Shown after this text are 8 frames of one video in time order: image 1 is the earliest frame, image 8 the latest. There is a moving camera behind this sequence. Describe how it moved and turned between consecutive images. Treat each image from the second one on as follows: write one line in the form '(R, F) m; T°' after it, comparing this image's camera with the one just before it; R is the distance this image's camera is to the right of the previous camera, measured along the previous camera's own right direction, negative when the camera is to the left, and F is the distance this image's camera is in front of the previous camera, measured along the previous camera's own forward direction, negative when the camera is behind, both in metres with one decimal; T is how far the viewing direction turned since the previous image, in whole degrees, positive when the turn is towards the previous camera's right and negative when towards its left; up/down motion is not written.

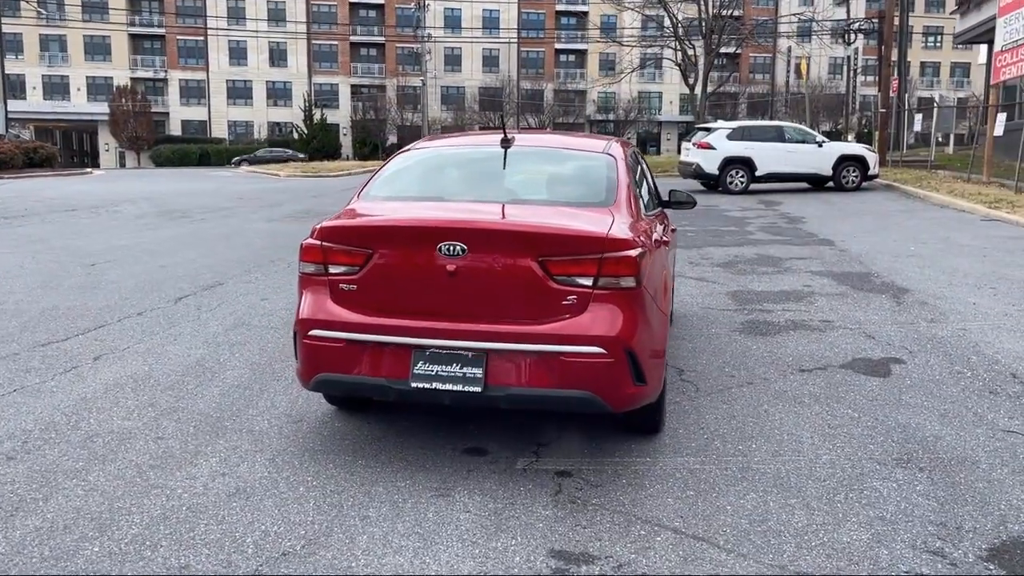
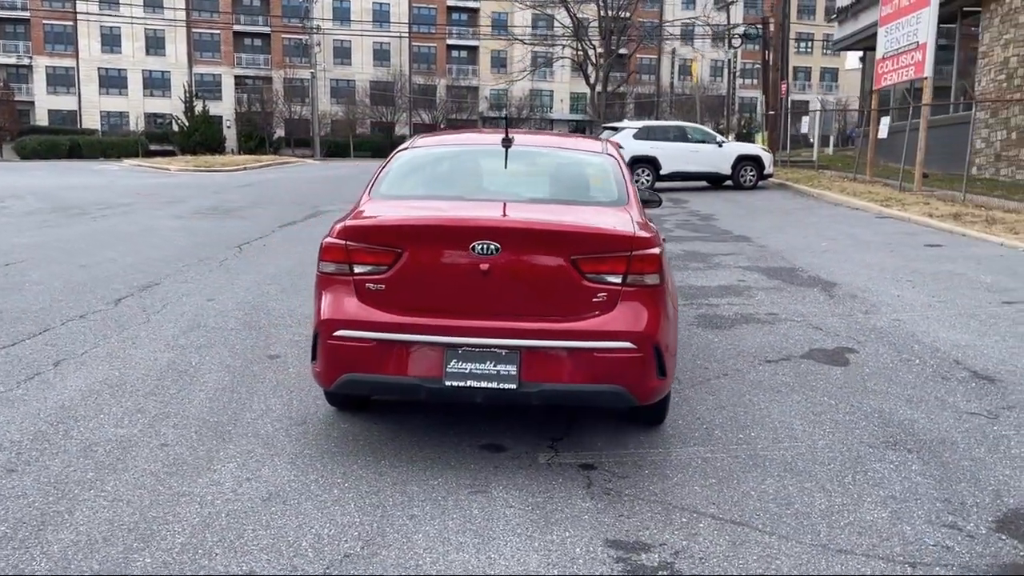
(-0.6, 0.0) m; +7°
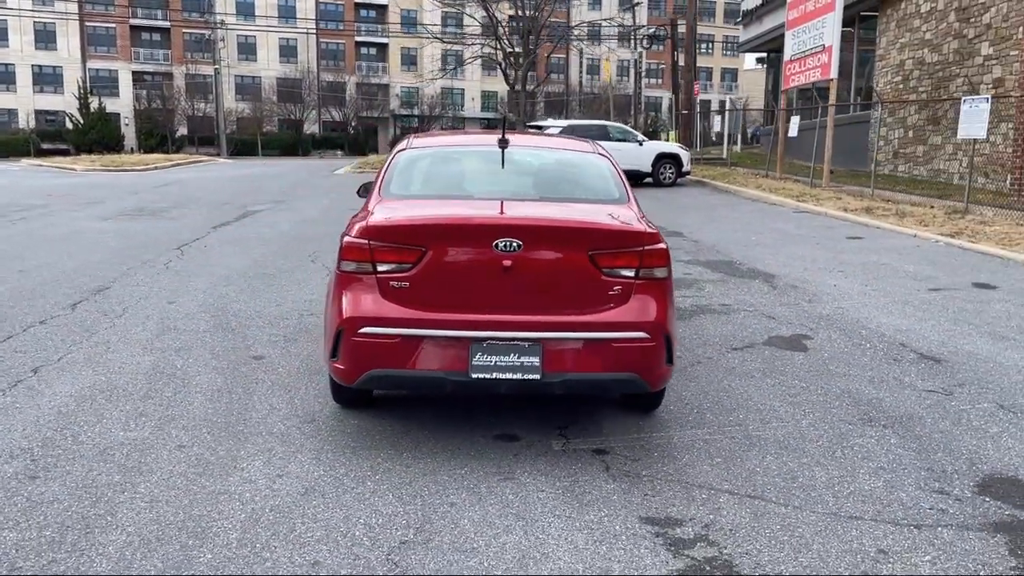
(-0.5, -0.1) m; +6°
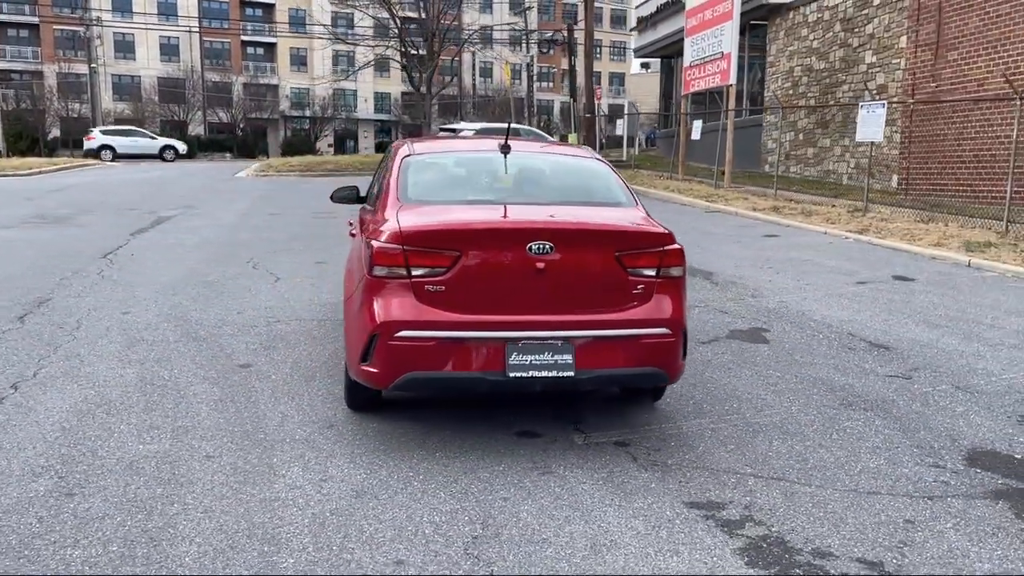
(-0.7, -0.1) m; +7°
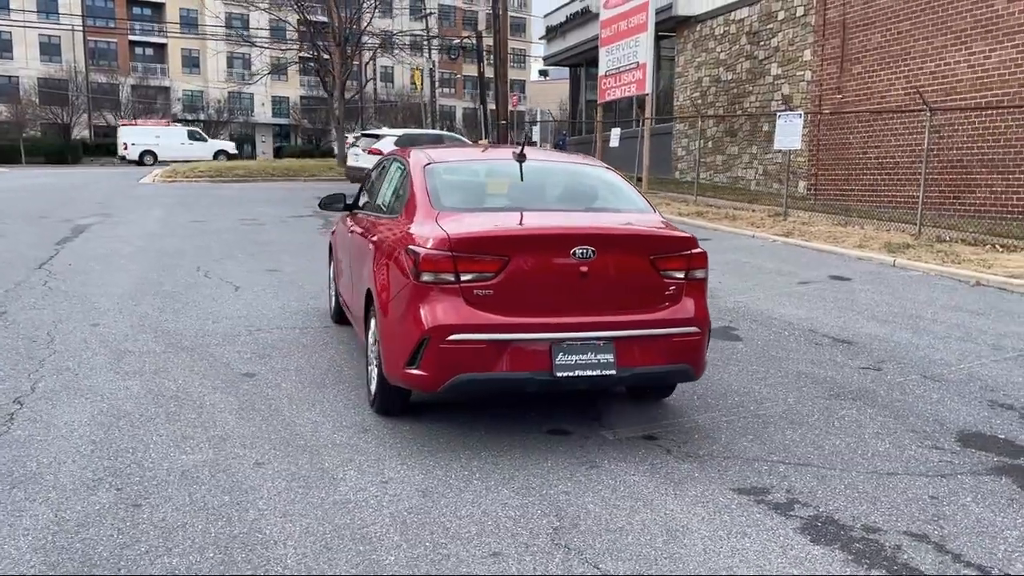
(-0.7, -0.1) m; +7°
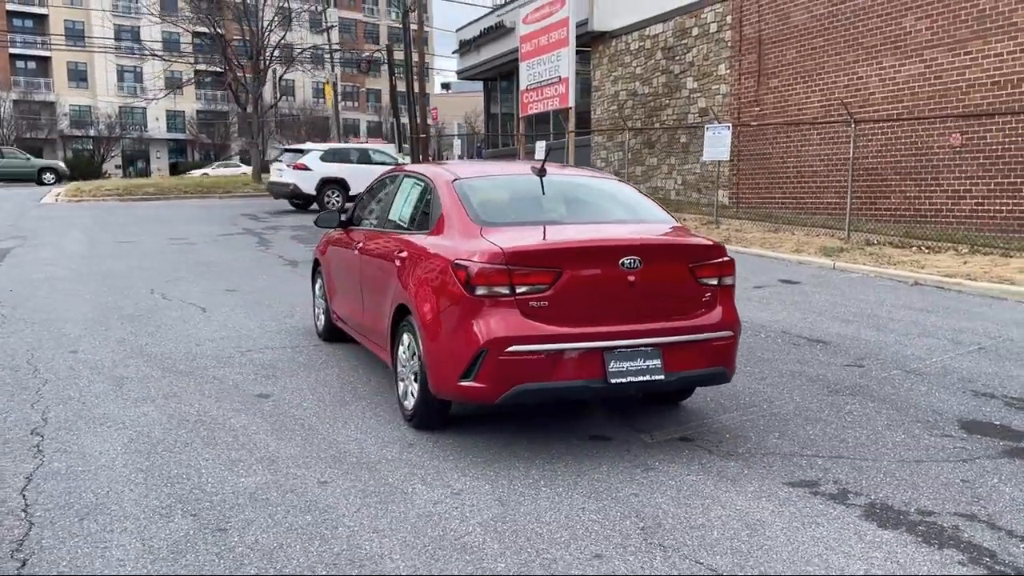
(-0.8, -0.1) m; +6°
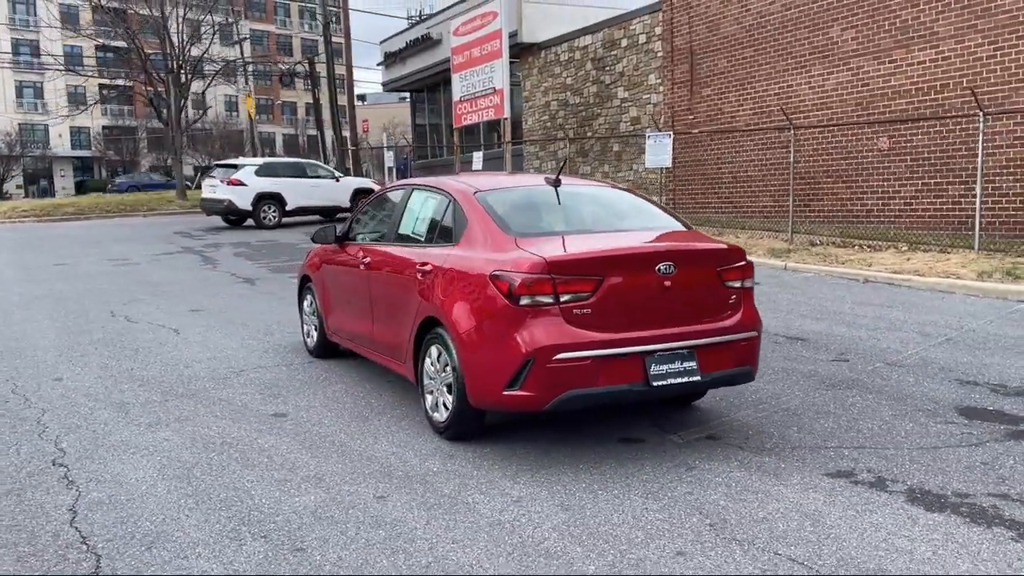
(-0.6, 0.0) m; +5°
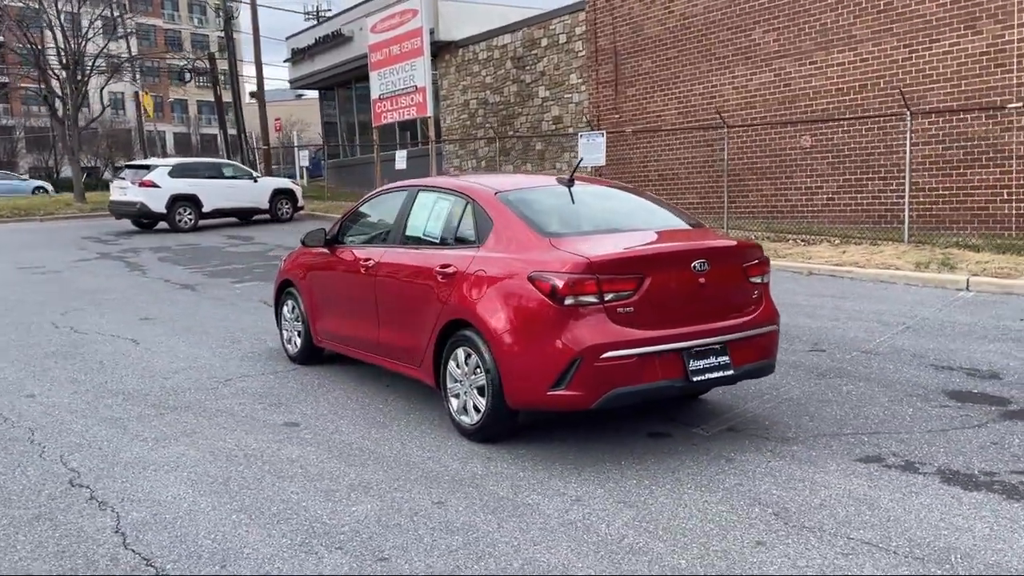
(-0.7, 0.0) m; +6°
